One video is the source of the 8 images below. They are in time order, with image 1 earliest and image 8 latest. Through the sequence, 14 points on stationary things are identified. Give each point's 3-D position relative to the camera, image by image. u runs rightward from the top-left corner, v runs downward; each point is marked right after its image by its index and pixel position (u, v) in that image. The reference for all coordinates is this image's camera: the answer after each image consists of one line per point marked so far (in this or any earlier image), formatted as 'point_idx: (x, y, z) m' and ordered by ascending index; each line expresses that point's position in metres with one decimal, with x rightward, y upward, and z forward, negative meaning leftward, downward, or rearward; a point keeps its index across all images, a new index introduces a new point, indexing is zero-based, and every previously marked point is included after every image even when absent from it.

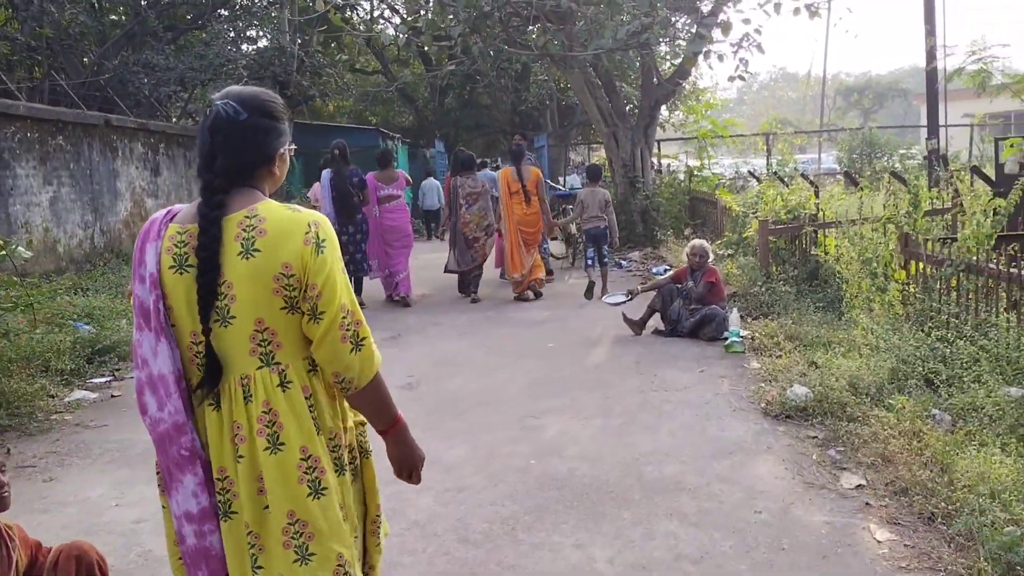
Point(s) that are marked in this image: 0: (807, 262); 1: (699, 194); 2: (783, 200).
0: (+2.7, +0.2, +8.3) m
1: (+2.7, +1.4, +13.4) m
2: (+2.6, +0.8, +8.9) m
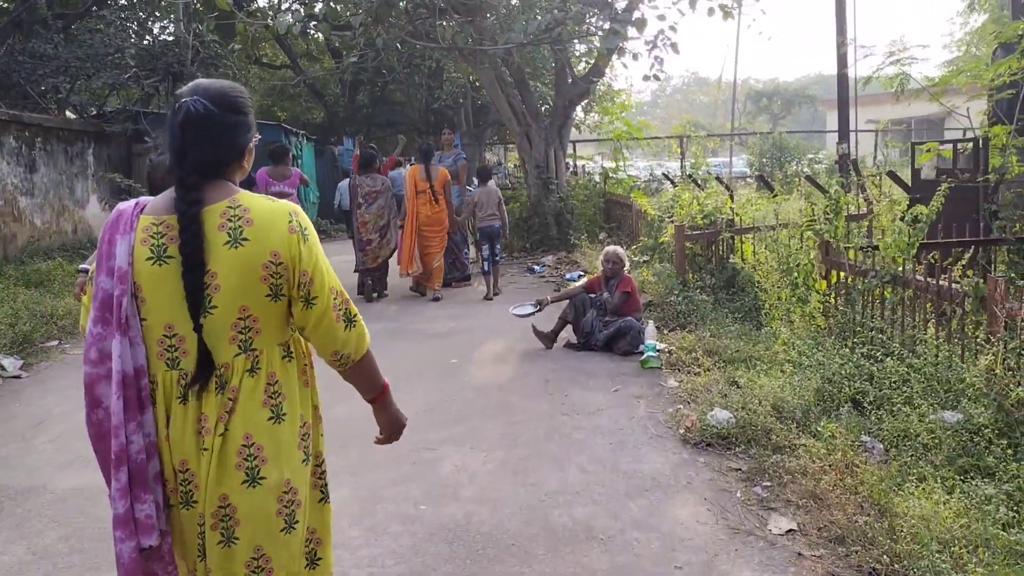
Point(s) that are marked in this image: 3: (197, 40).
0: (+1.9, +0.2, +8.0) m
1: (+1.4, +1.3, +13.0) m
2: (+1.7, +0.8, +8.6) m
3: (-5.3, +4.2, +15.5) m
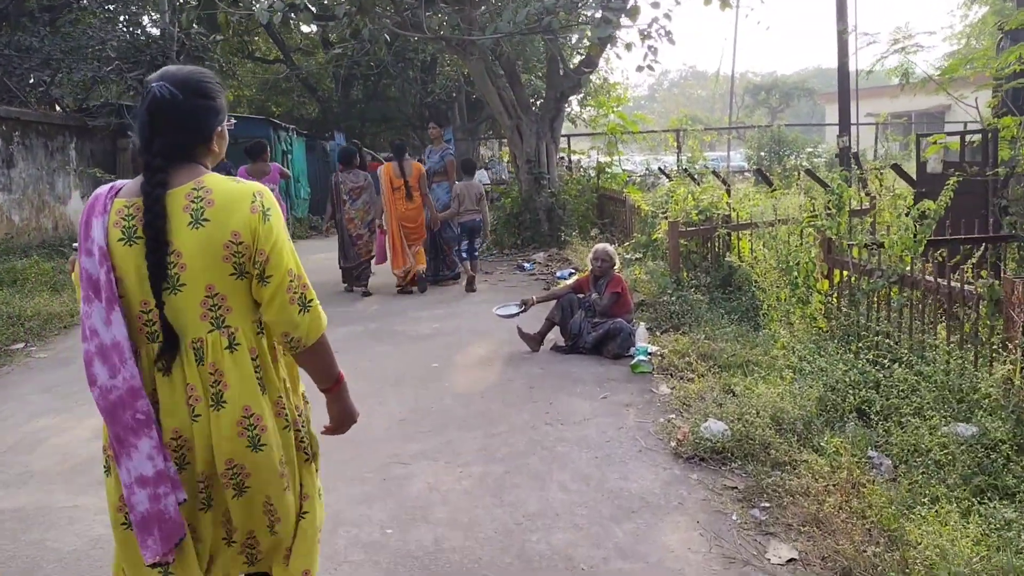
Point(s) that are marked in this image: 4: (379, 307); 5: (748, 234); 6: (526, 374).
0: (+1.7, +0.2, +7.7) m
1: (+1.3, +1.3, +12.7) m
2: (+1.6, +0.8, +8.3) m
3: (-5.5, +4.2, +15.2) m
4: (-1.2, -0.2, +8.5) m
5: (+2.0, +0.5, +7.7) m
6: (+0.1, -0.5, +5.7) m
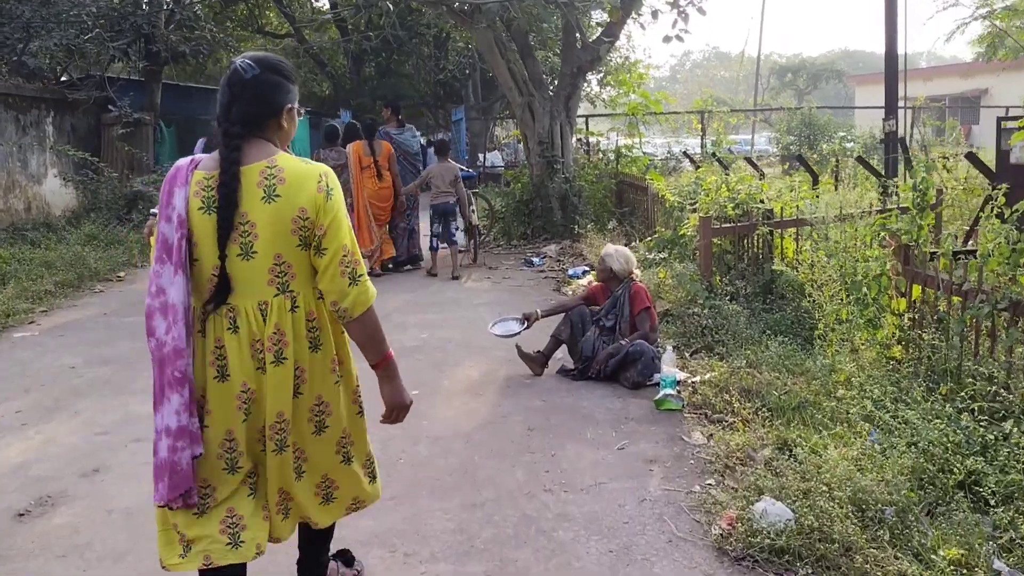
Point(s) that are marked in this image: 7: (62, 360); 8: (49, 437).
0: (+1.8, +0.1, +6.5) m
1: (+1.4, +1.4, +11.5) m
2: (+1.7, +0.7, +7.1) m
3: (-5.3, +4.5, +14.1) m
4: (-1.2, -0.2, +7.4) m
5: (+2.0, +0.4, +6.5) m
6: (+0.1, -0.6, +4.6) m
7: (-2.9, -0.5, +5.8) m
8: (-2.2, -0.7, +4.3) m
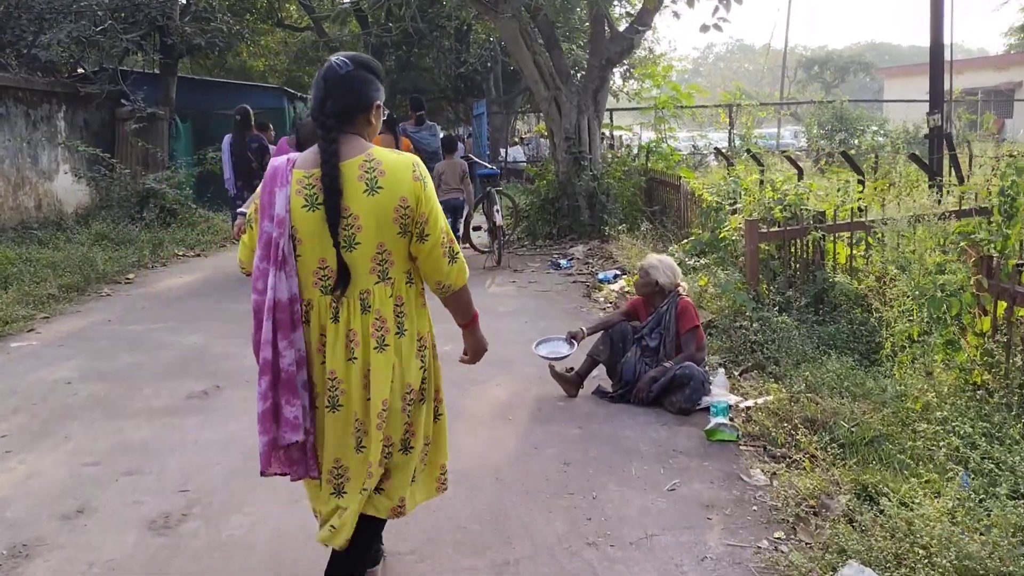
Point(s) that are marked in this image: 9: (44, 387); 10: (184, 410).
0: (+2.0, 0.0, +6.0) m
1: (+1.7, +1.4, +11.0) m
2: (+1.9, +0.7, +6.6) m
3: (-4.9, +4.5, +13.7) m
4: (-1.0, -0.2, +7.0) m
5: (+2.2, +0.3, +6.0) m
6: (+0.2, -0.7, +4.1) m
7: (-2.7, -0.5, +5.4) m
8: (-2.0, -0.8, +3.9) m
9: (-2.6, -0.6, +5.2) m
10: (-1.7, -0.6, +4.7) m
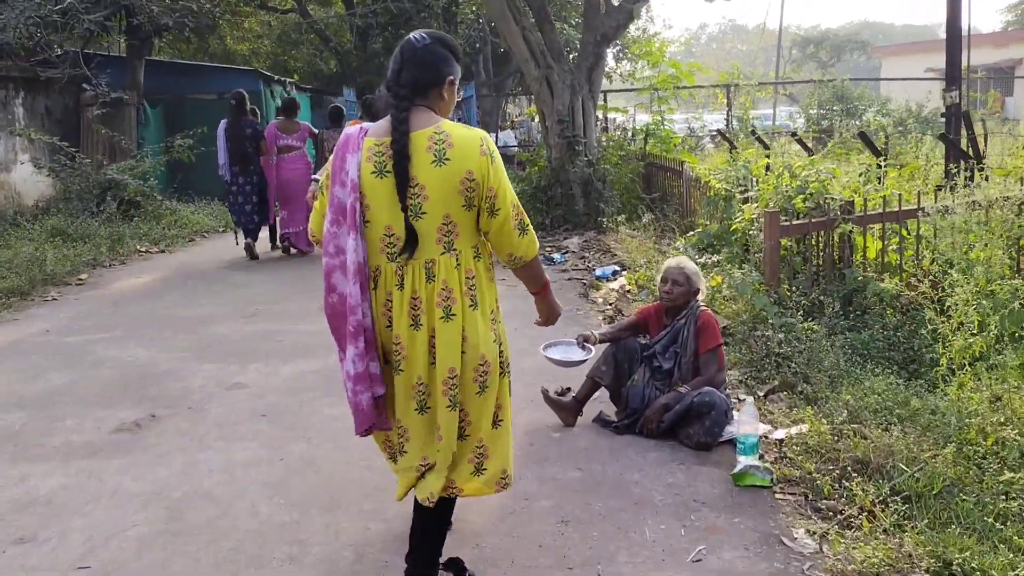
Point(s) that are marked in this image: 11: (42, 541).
0: (+1.9, 0.0, +5.3) m
1: (+1.6, +1.5, +10.3) m
2: (+1.8, +0.7, +5.8) m
3: (-5.1, +4.5, +12.8) m
4: (-1.0, -0.2, +6.2) m
5: (+2.1, +0.3, +5.3) m
6: (+0.2, -0.7, +3.4) m
7: (-2.7, -0.6, +4.7) m
8: (-2.1, -0.9, +3.2) m
9: (-2.7, -0.6, +4.4) m
10: (-1.7, -0.7, +3.9) m
11: (-1.6, -0.9, +3.1) m
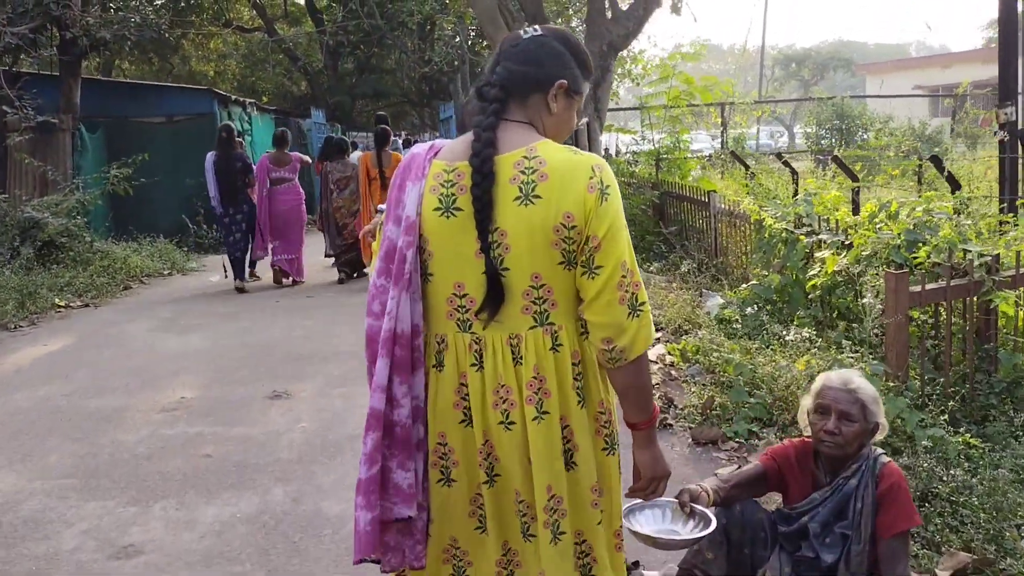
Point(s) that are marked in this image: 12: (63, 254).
0: (+2.0, -0.3, +3.8) m
1: (+1.6, +1.0, +8.8) m
2: (+1.9, +0.3, +4.3) m
3: (-5.2, +3.9, +11.2) m
4: (-1.0, -0.7, +4.6) m
5: (+2.2, 0.0, +3.8) m
6: (+0.3, -1.1, +1.8) m
7: (-2.6, -1.0, +3.0) m
8: (-1.9, -1.2, +1.5) m
9: (-2.6, -1.0, +2.8) m
10: (-1.6, -1.1, +2.3) m
11: (-1.4, -1.2, +1.5) m
12: (-4.5, +0.3, +9.3) m
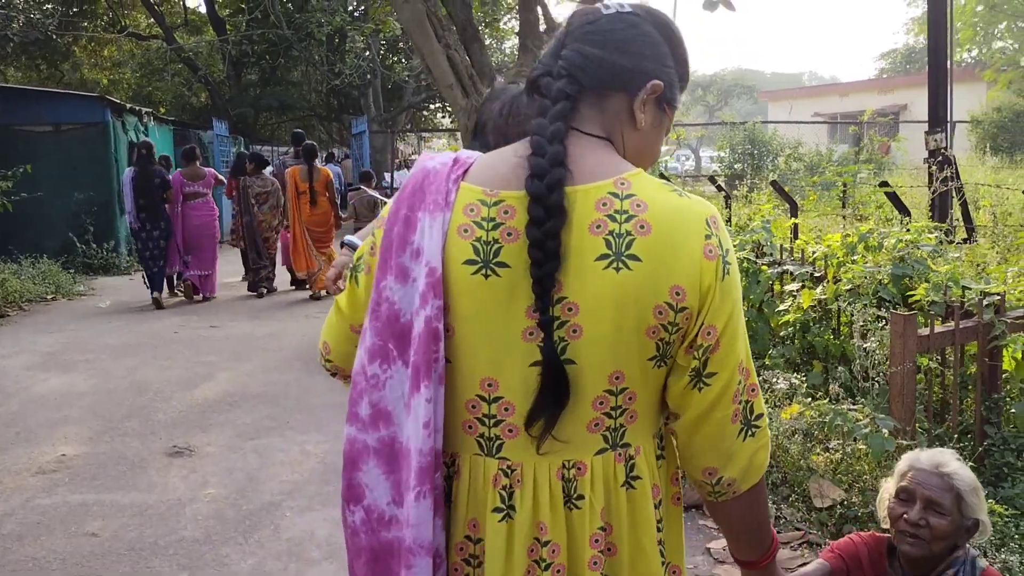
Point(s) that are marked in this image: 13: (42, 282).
0: (+1.8, -0.5, +3.4) m
1: (+0.9, +0.7, +8.4) m
2: (+1.6, +0.1, +3.9) m
3: (-6.1, +3.6, +10.1) m
4: (-1.2, -0.8, +3.9) m
5: (+2.1, -0.2, +3.4) m
6: (+0.4, -1.2, +1.3) m
7: (-2.7, -1.1, +2.1) m
8: (-1.9, -1.3, +0.7) m
9: (-2.6, -1.2, +1.9) m
10: (-1.6, -1.2, +1.6) m
11: (-1.3, -1.3, +0.7) m
12: (-5.2, +0.1, +8.2) m
13: (-4.8, +0.1, +9.3) m
